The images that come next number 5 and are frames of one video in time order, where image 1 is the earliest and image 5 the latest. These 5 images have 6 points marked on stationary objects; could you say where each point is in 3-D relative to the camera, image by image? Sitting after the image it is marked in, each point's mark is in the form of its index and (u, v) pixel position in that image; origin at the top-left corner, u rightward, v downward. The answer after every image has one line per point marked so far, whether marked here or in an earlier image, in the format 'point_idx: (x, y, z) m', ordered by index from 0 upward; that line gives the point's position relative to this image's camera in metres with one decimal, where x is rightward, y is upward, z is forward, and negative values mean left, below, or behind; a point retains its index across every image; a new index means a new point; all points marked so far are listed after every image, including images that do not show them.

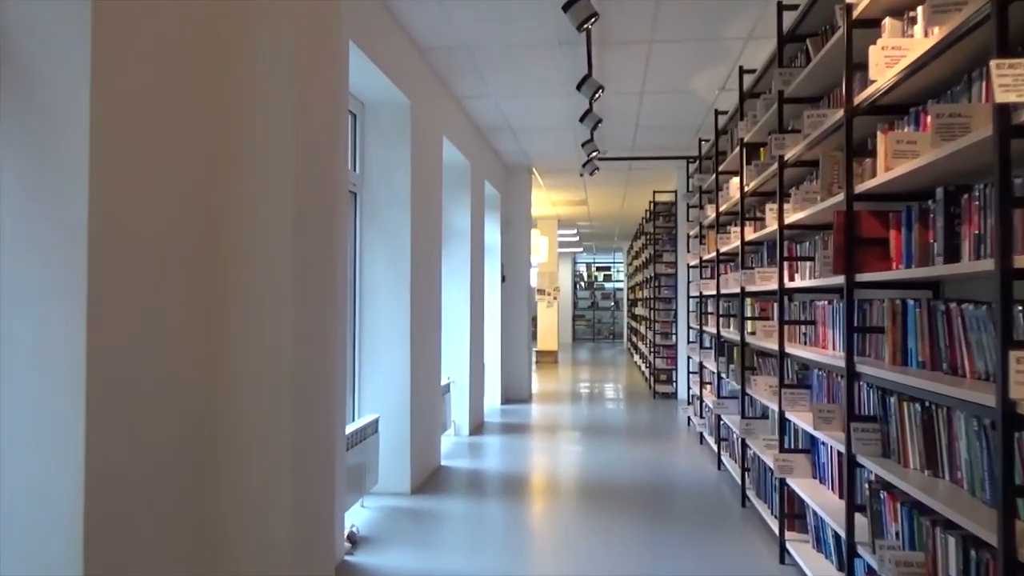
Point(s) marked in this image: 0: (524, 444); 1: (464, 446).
0: (+0.1, -1.5, +6.8) m
1: (-0.4, -1.4, +6.5) m
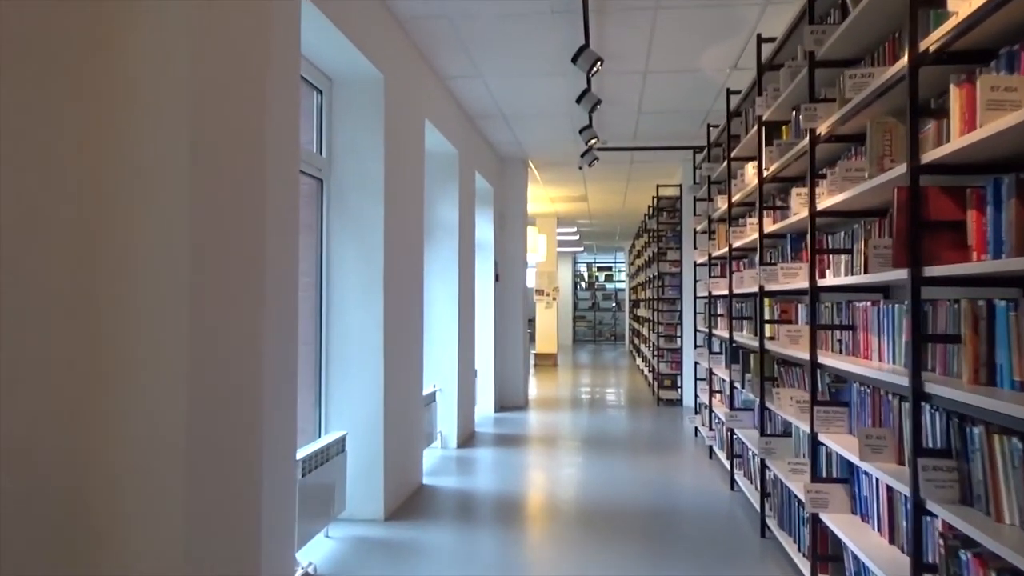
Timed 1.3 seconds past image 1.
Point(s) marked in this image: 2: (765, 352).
0: (0.0, -1.5, +6.2) m
1: (-0.5, -1.4, +5.9) m
2: (+1.4, -0.3, +3.9) m
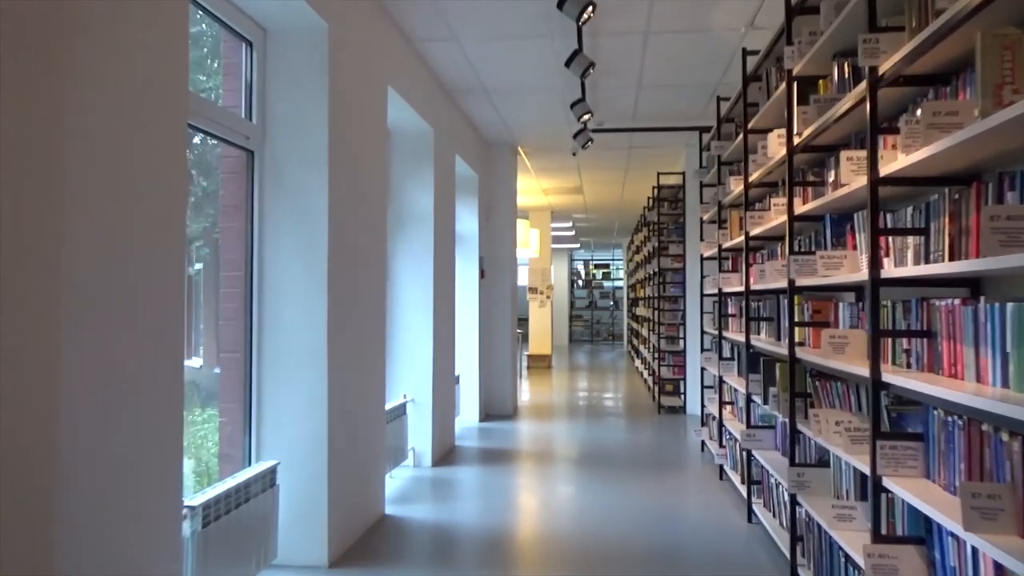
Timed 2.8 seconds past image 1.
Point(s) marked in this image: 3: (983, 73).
0: (-0.1, -1.4, +5.5) m
1: (-0.6, -1.4, +5.2) m
2: (+1.2, -0.3, +3.2) m
3: (+1.1, +0.5, +1.6) m
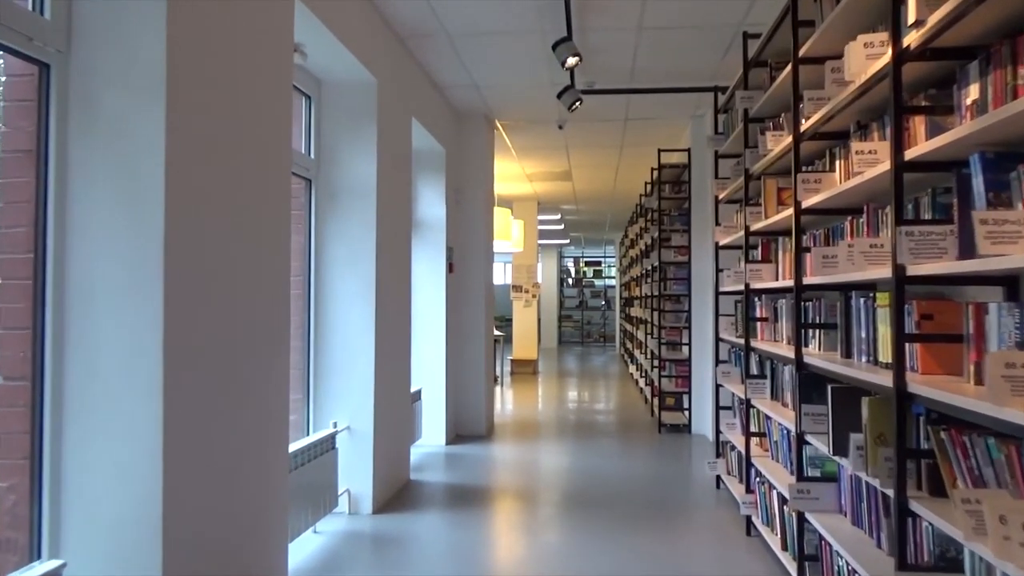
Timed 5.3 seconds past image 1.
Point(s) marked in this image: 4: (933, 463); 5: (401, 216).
0: (-0.3, -1.4, +4.2) m
1: (-0.8, -1.4, +3.9) m
2: (+1.1, -0.3, +2.0) m
3: (+0.9, +0.5, +0.4) m
4: (+1.1, -0.5, +1.9) m
5: (-0.8, +0.5, +4.9) m
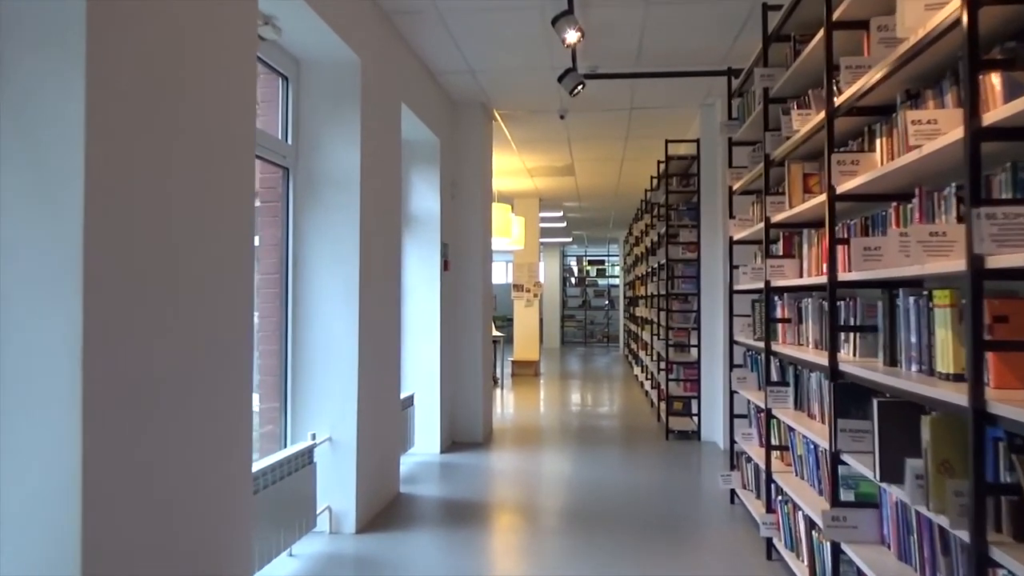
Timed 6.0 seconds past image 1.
0: (-0.3, -1.4, +3.9) m
1: (-0.9, -1.4, +3.6) m
2: (+1.0, -0.3, +1.6) m
3: (+0.9, +0.5, +0.1) m
4: (+1.1, -0.5, +1.6) m
5: (-0.8, +0.5, +4.5) m
